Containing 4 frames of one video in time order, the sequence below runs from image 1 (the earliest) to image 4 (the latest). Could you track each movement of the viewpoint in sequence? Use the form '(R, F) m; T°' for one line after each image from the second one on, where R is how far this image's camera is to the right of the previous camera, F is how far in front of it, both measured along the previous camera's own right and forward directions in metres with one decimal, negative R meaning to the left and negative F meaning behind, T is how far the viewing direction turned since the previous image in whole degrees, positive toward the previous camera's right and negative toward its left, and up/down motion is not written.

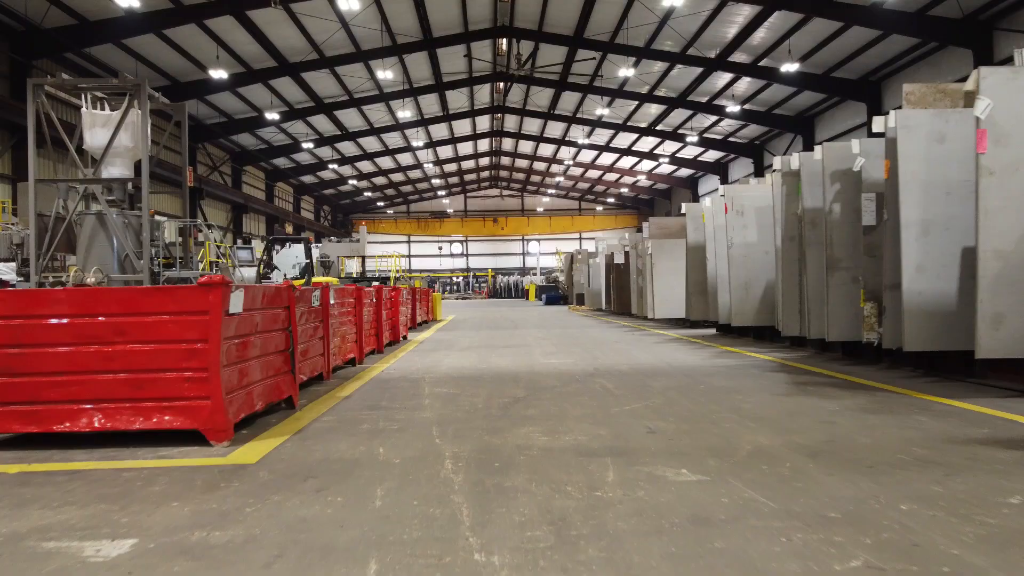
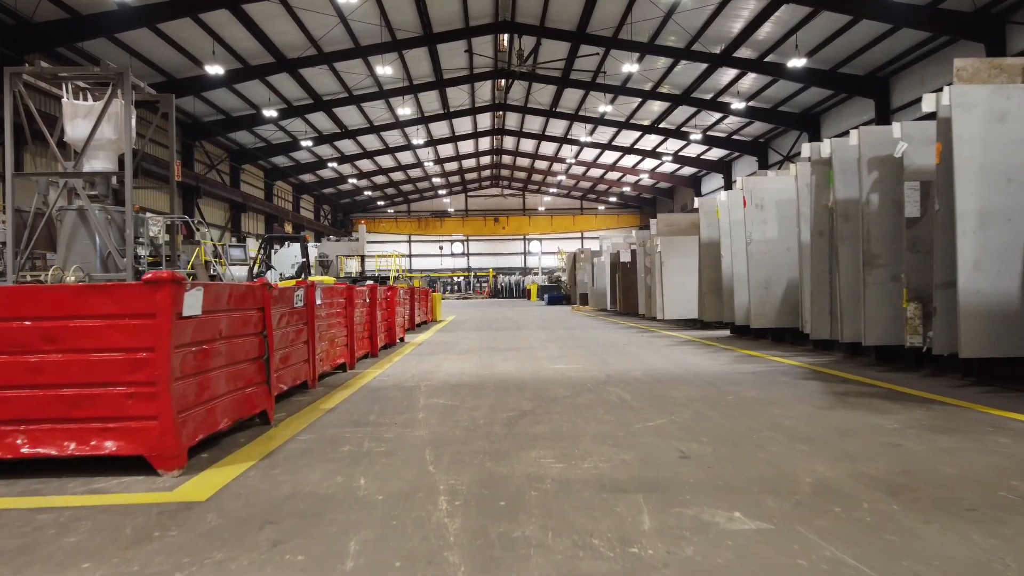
(0.0, +0.5) m; 0°
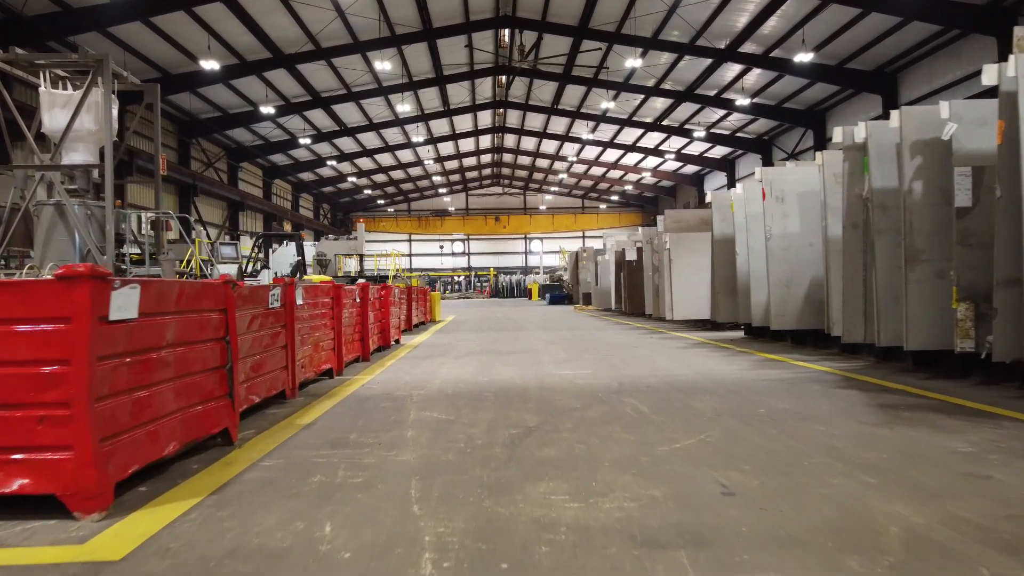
(0.0, +0.5) m; 0°
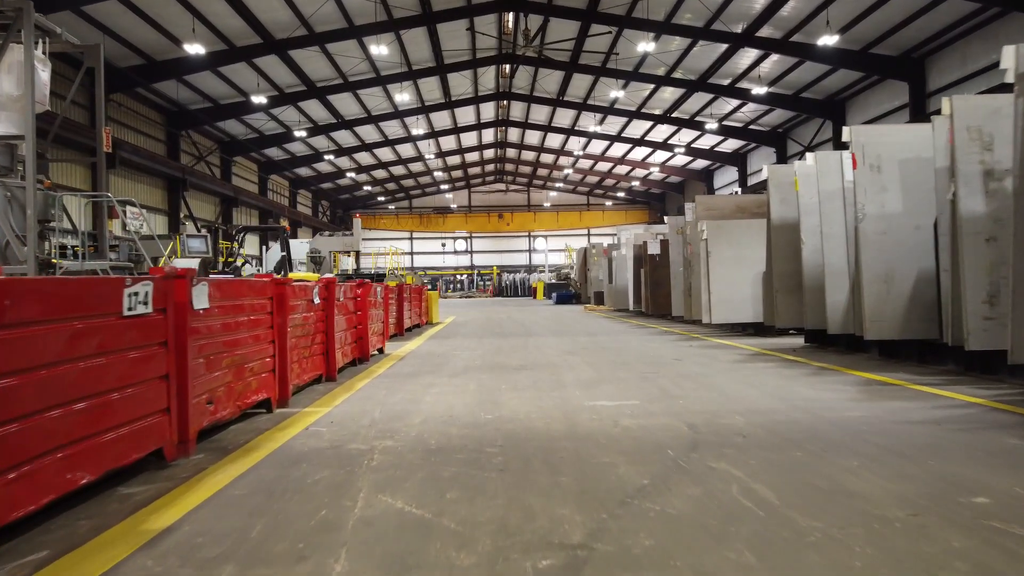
(0.0, +1.6) m; 0°
